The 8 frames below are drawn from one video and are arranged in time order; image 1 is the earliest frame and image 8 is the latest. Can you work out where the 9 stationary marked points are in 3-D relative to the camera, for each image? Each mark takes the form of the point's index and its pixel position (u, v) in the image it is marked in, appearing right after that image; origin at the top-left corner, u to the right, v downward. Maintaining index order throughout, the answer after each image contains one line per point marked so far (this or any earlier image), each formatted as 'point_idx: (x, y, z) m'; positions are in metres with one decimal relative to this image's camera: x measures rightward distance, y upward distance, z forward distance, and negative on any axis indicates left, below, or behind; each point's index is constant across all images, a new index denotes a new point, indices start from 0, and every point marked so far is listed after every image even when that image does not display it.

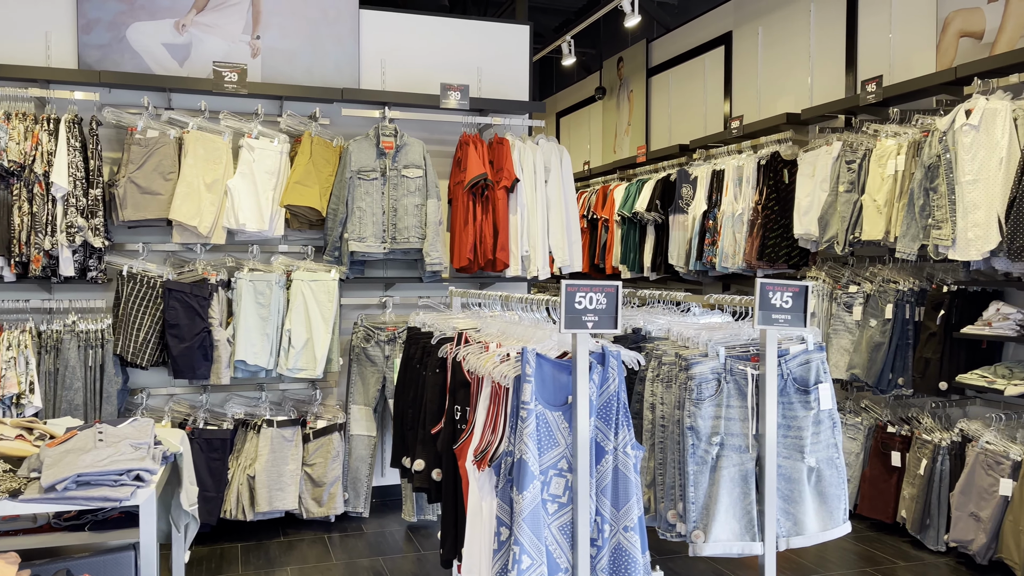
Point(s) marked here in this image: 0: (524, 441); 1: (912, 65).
0: (0.0, -0.4, +2.2) m
1: (+2.3, +1.3, +4.7) m
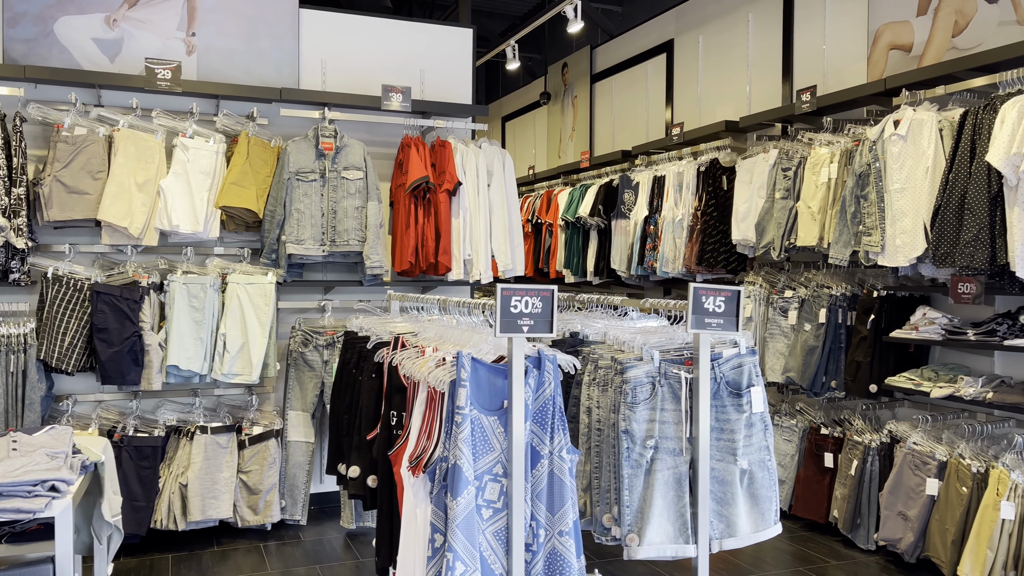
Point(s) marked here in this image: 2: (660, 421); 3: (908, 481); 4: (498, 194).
0: (-0.1, -0.4, +2.1) m
1: (+2.0, +1.3, +4.9) m
2: (+0.4, -0.4, +2.4) m
3: (+1.9, -0.9, +3.9) m
4: (-0.1, +0.6, +4.8) m
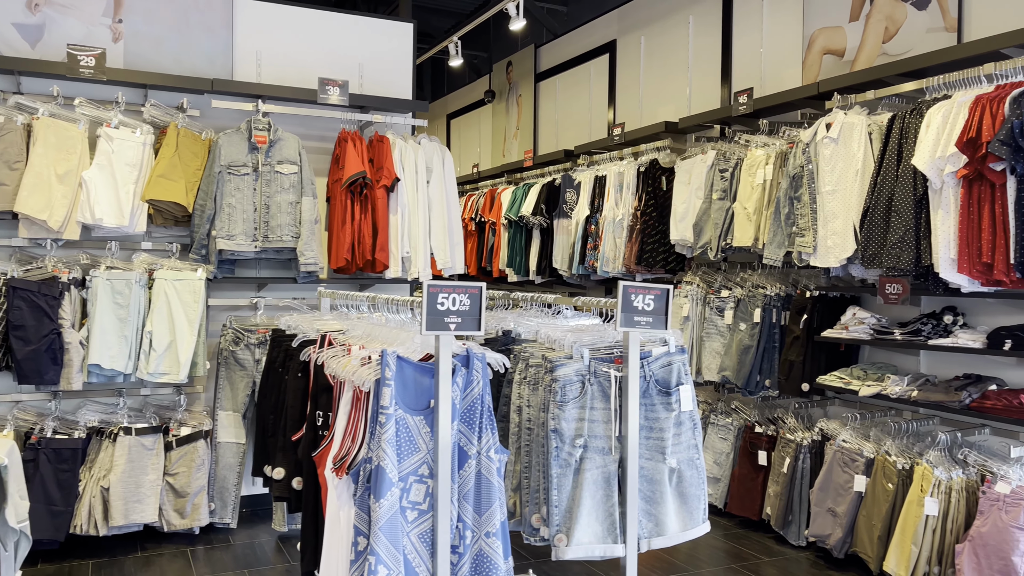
0: (-0.3, -0.4, +2.1) m
1: (+1.6, +1.3, +4.9) m
2: (+0.2, -0.4, +2.4) m
3: (+1.6, -0.9, +4.0) m
4: (-0.4, +0.6, +4.7) m
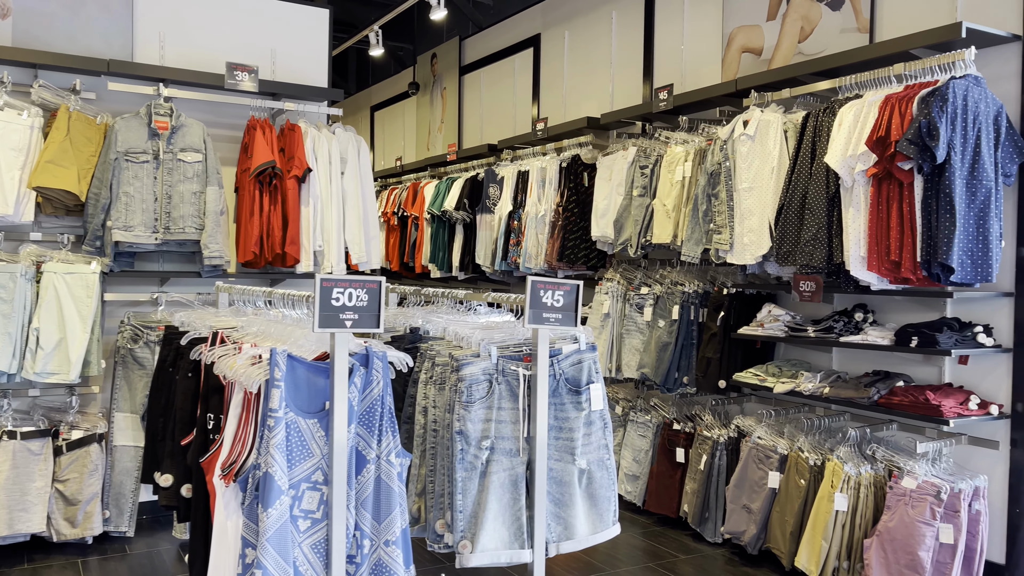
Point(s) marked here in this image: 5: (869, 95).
0: (-0.6, -0.4, +2.0) m
1: (+1.1, +1.3, +4.9) m
2: (0.0, -0.4, +2.3) m
3: (+1.2, -0.9, +4.0) m
4: (-0.9, +0.6, +4.6) m
5: (+1.5, +0.8, +3.4) m
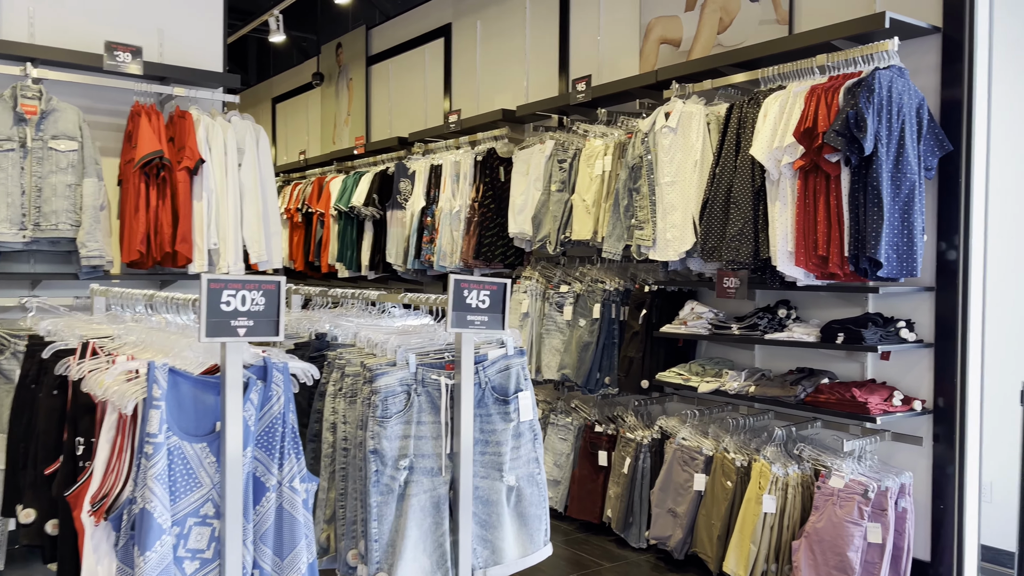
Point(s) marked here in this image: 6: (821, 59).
0: (-0.7, -0.4, +1.7) m
1: (+0.6, +1.3, +4.8) m
2: (-0.2, -0.4, +2.0) m
3: (+0.8, -0.9, +3.9) m
4: (-1.4, +0.6, +4.2) m
5: (+1.1, +0.8, +3.3) m
6: (+1.3, +0.9, +3.3) m
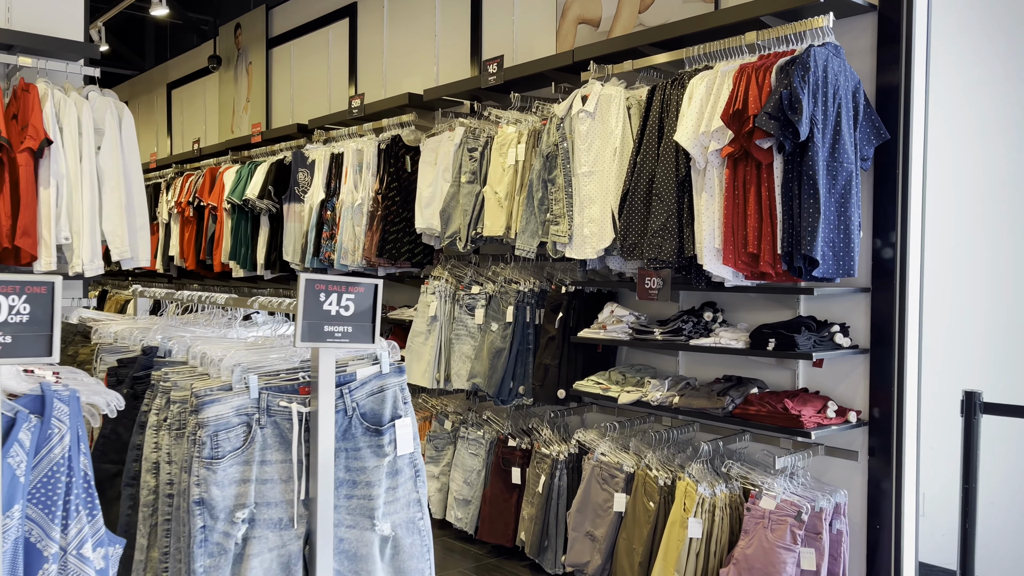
0: (-1.0, -0.4, +1.2) m
1: (+0.1, +1.3, +4.4) m
2: (-0.5, -0.4, +1.6) m
3: (+0.4, -0.9, +3.5) m
4: (-1.8, +0.6, +3.7) m
5: (+0.8, +0.8, +3.0) m
6: (+0.9, +0.9, +3.0) m
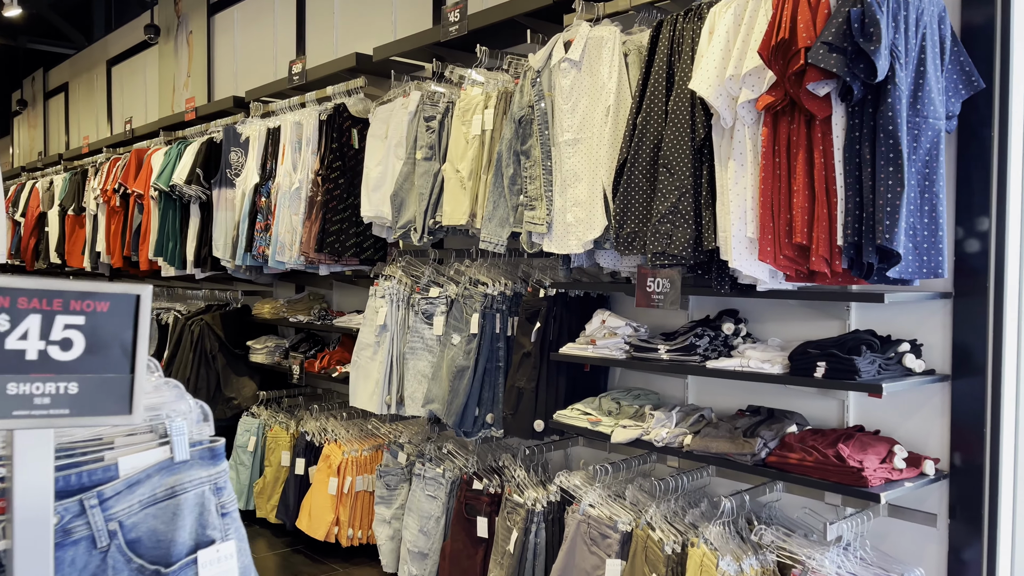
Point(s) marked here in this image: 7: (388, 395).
0: (-1.1, -0.4, +0.3) m
1: (0.0, +1.3, +3.6) m
2: (-0.6, -0.4, +0.8) m
3: (+0.2, -0.9, +2.7) m
4: (-1.9, +0.6, +2.8) m
5: (+0.6, +0.8, +2.1) m
6: (+0.8, +0.9, +2.2) m
7: (-0.5, -0.5, +3.5) m
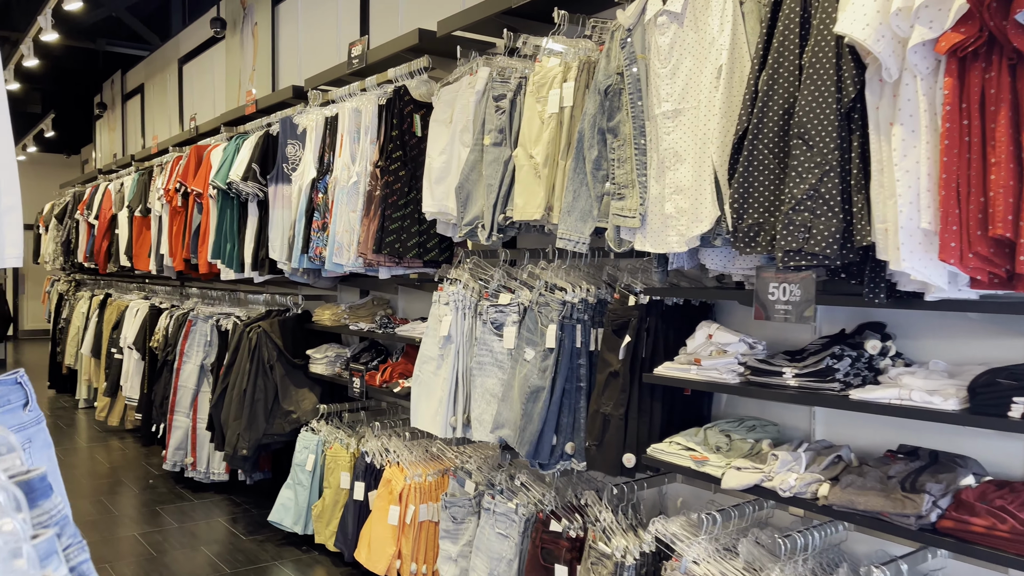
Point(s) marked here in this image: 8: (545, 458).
0: (-1.1, -0.4, 0.0) m
1: (+0.3, +1.3, +3.1) m
2: (-0.6, -0.4, +0.3) m
3: (+0.5, -0.9, +2.2) m
4: (-1.7, +0.5, +2.5) m
5: (+0.8, +0.8, +1.6) m
6: (+0.9, +0.9, +1.6) m
7: (-0.2, -0.5, +3.1) m
8: (+0.1, -0.6, +2.7) m
